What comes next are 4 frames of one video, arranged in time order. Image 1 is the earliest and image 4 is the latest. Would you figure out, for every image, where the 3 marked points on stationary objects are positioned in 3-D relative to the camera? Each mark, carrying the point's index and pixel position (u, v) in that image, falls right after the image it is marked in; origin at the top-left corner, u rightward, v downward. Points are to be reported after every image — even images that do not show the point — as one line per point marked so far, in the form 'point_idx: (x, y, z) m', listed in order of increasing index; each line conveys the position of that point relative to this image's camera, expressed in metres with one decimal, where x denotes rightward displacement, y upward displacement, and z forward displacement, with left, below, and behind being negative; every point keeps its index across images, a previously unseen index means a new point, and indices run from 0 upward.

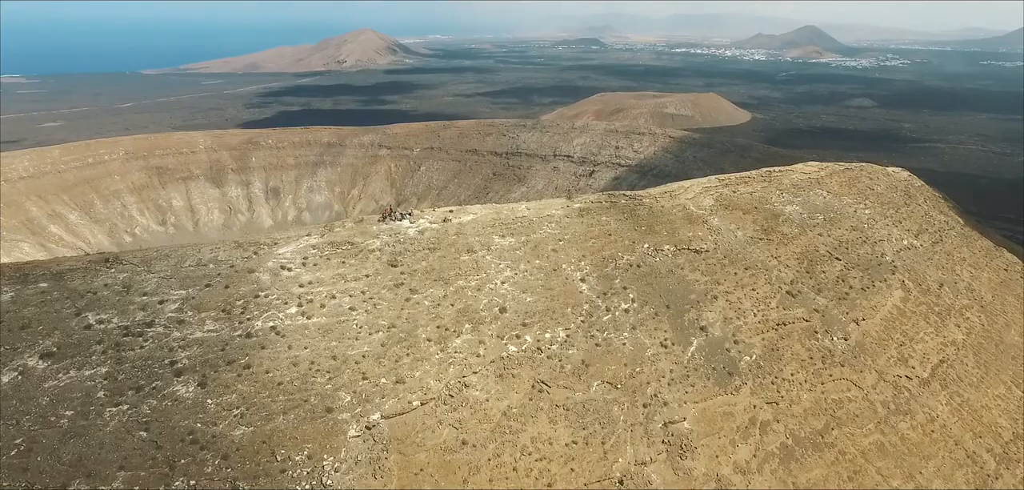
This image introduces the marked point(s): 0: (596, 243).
0: (+3.0, +0.1, +19.6) m
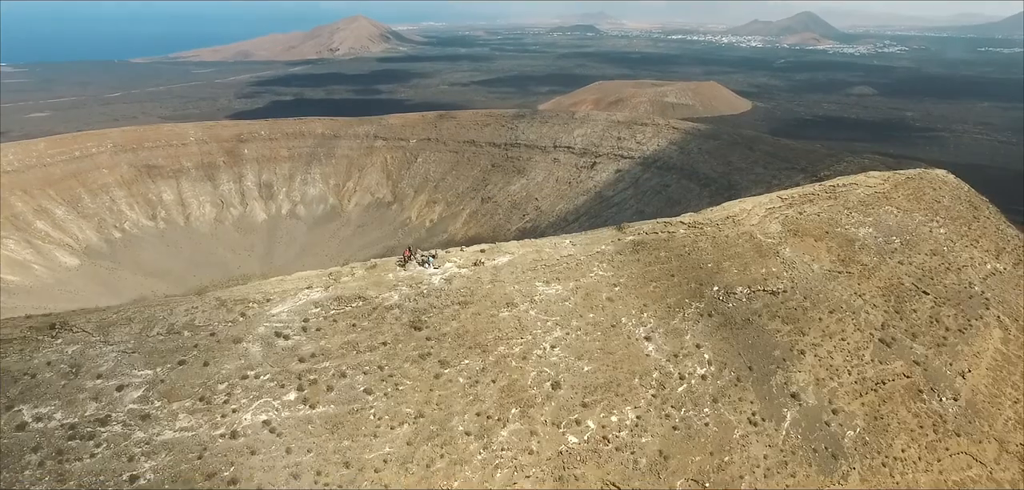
0: (+4.3, -1.2, +16.2) m
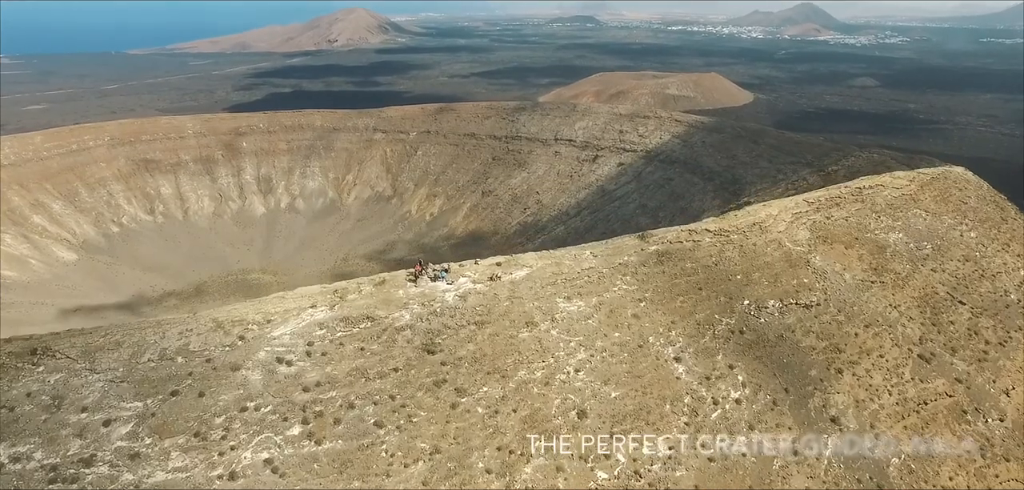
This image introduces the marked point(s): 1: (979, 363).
0: (+4.8, -1.6, +15.1) m
1: (+14.3, -3.6, +16.9) m
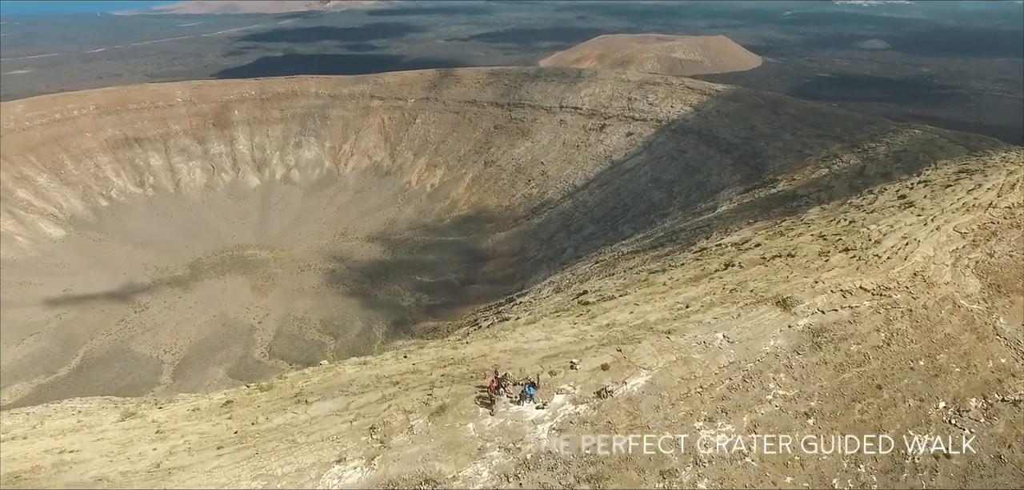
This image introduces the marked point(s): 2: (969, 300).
0: (+6.8, -3.2, +10.6) m
1: (+16.4, -5.1, +12.5) m
2: (+11.5, -1.3, +13.8) m
